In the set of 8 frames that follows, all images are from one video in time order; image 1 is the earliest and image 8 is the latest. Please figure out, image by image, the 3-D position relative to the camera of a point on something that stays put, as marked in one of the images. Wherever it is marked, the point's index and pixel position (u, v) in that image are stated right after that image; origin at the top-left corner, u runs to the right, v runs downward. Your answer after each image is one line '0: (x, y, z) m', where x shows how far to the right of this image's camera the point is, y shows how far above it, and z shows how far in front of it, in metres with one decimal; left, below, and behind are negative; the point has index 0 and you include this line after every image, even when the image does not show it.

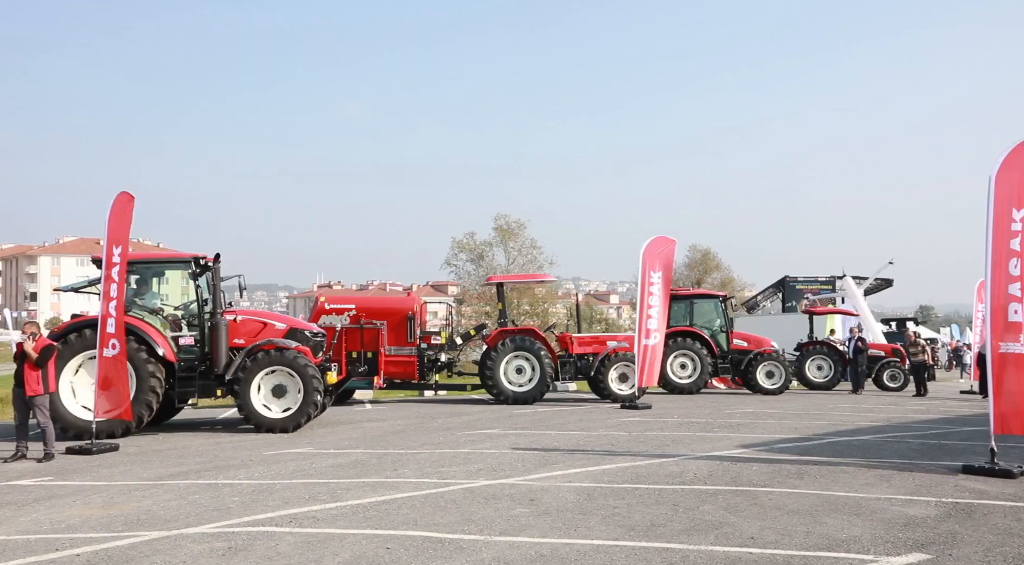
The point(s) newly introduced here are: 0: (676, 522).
0: (+1.4, -2.2, +10.2) m
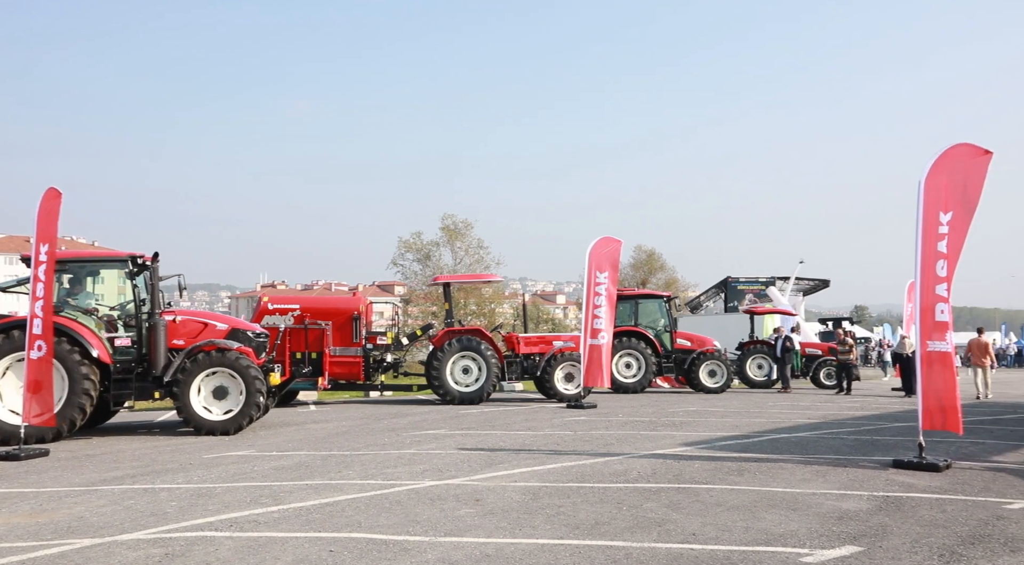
0: (+0.9, -2.2, +10.3) m
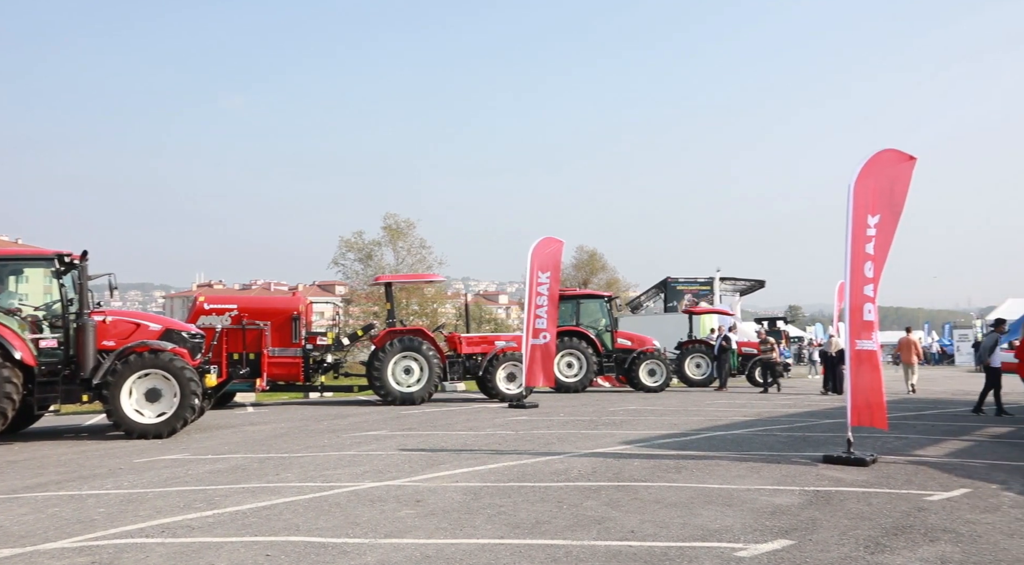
0: (+0.4, -2.2, +10.3) m
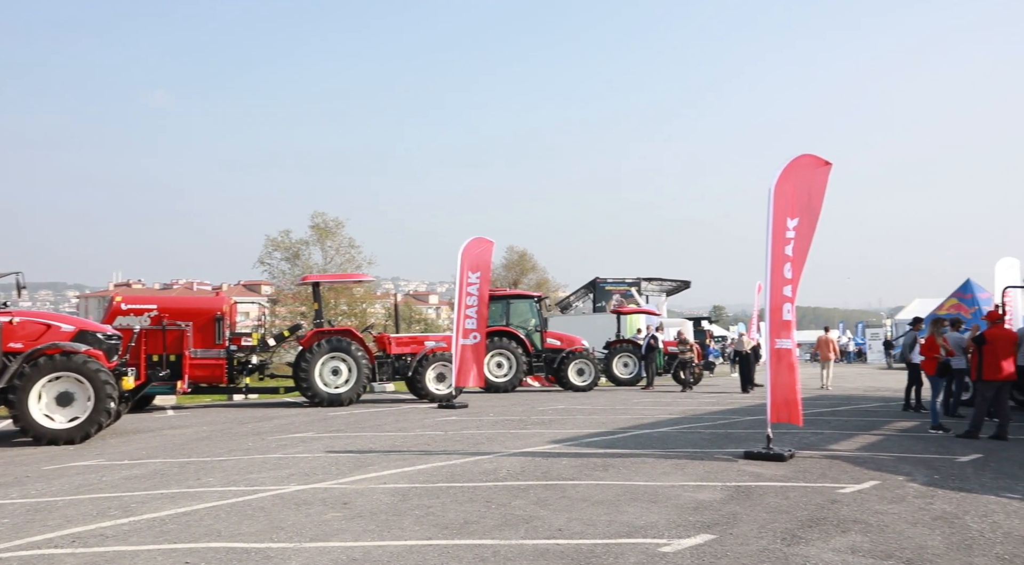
0: (-0.3, -2.2, +10.2) m
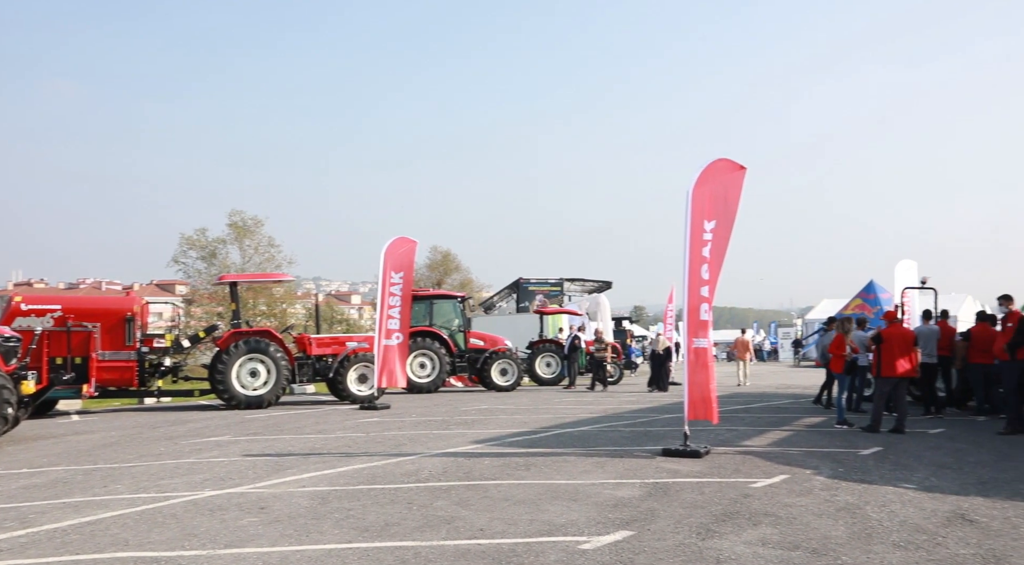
0: (-0.9, -2.2, +10.2) m
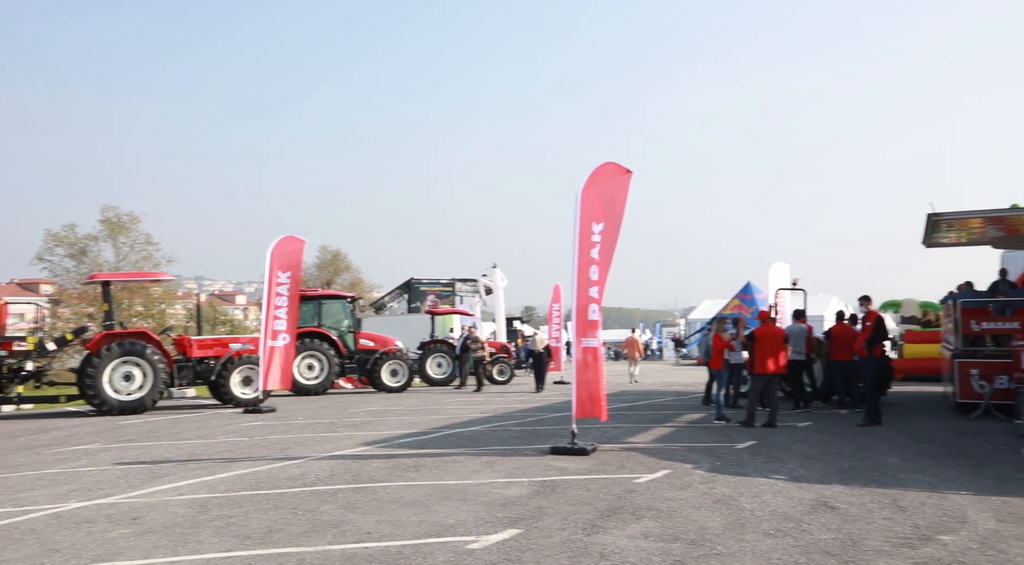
0: (-1.6, -2.1, +10.1) m
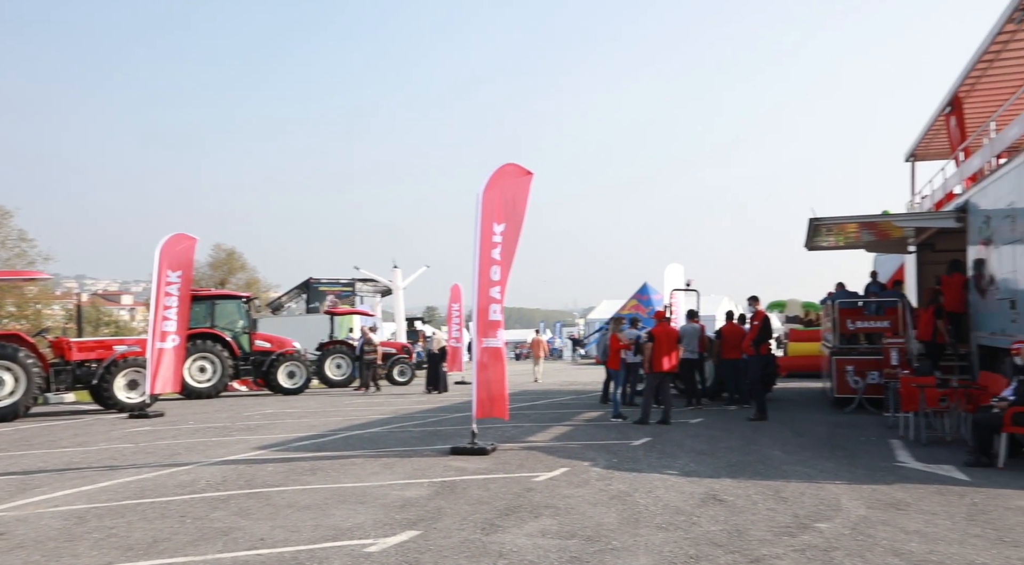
0: (-2.2, -2.2, +9.7) m
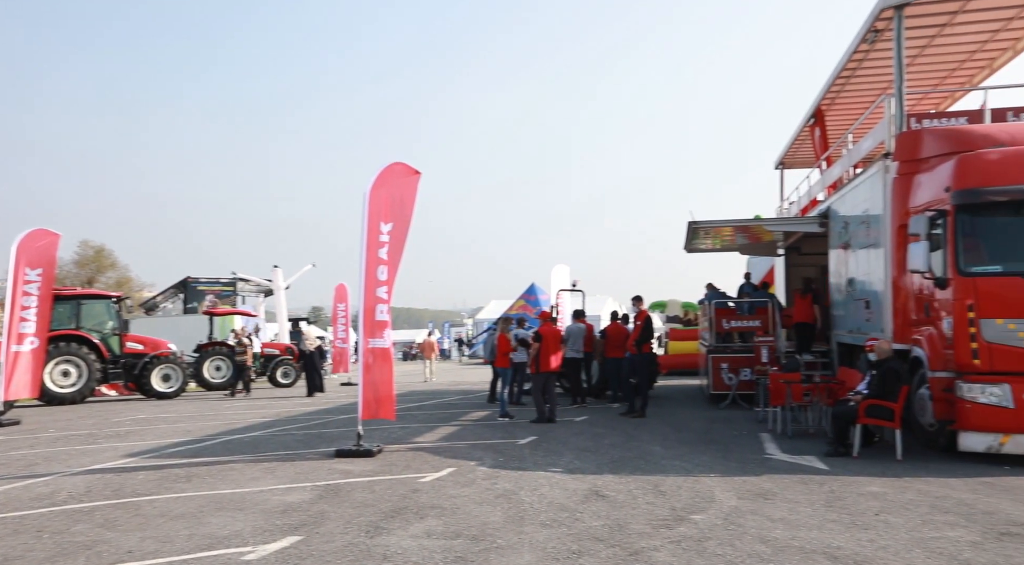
0: (-2.9, -2.2, +9.2) m
